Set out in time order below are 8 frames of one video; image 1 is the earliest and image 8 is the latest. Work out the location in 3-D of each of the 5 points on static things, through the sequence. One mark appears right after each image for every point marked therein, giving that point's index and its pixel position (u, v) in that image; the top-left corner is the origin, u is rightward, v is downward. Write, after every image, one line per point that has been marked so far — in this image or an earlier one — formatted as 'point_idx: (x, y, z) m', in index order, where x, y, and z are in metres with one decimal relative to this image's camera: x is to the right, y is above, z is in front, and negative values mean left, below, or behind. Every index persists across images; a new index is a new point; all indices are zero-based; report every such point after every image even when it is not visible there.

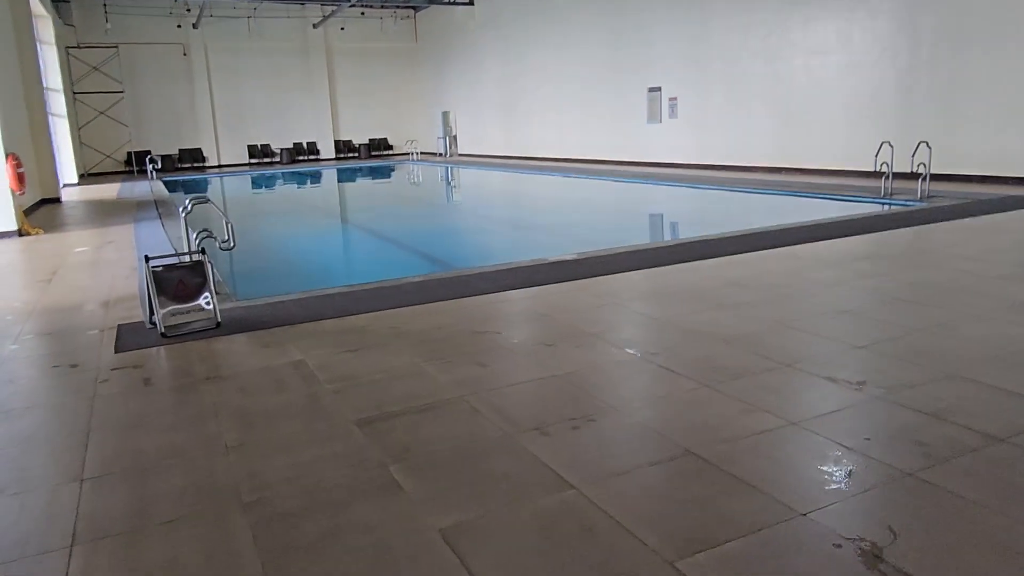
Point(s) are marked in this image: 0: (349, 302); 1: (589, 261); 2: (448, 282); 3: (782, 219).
0: (-0.7, -0.1, +3.2) m
1: (+0.4, +0.1, +3.9) m
2: (-0.3, 0.0, +3.5) m
3: (+2.4, +0.6, +6.6) m
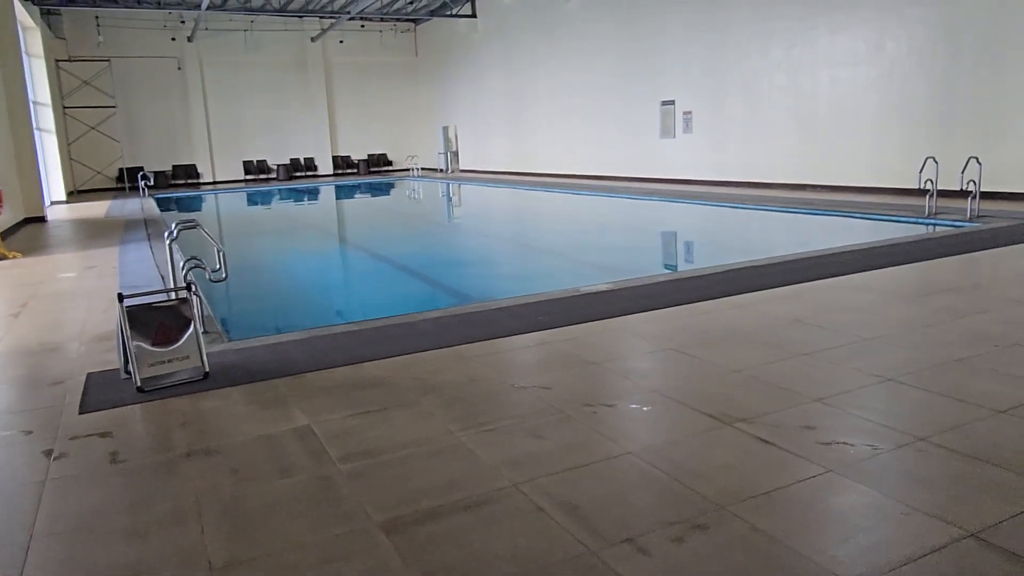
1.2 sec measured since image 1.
0: (-0.6, -0.2, +2.7) m
1: (+0.5, 0.0, +3.5) m
2: (-0.2, -0.1, +3.0) m
3: (+2.5, +0.4, +6.1) m
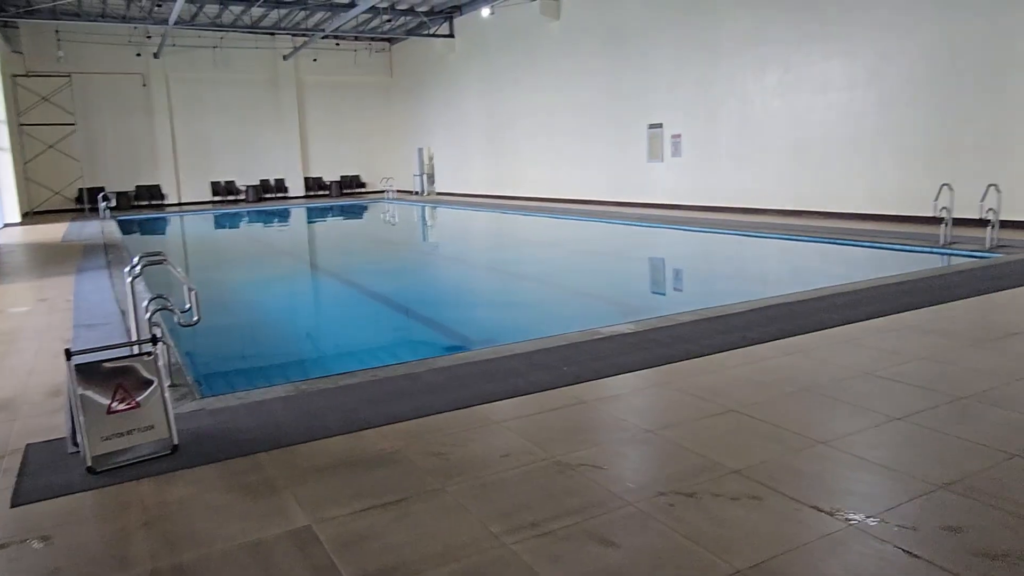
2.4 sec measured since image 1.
0: (-0.5, -0.4, +2.3) m
1: (+0.6, -0.2, +3.1) m
2: (-0.1, -0.3, +2.6) m
3: (+2.5, +0.2, +5.9) m
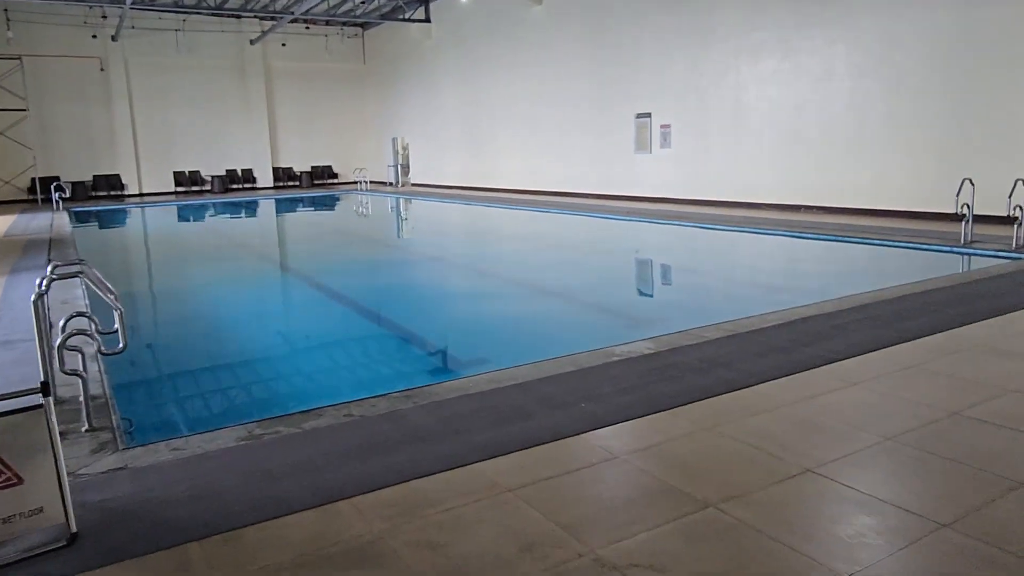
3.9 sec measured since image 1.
0: (-0.5, -0.4, +1.8) m
1: (+0.6, -0.2, +2.6) m
2: (-0.1, -0.3, +2.1) m
3: (+2.4, +0.2, +5.5) m
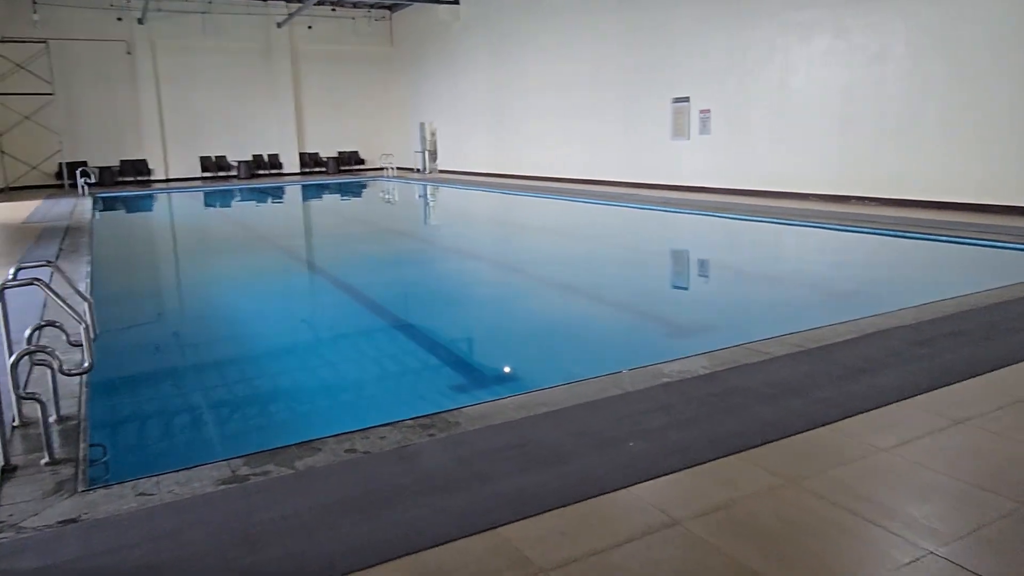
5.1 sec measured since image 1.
0: (-0.4, -0.4, +1.5) m
1: (+0.7, -0.3, +2.2) m
2: (0.0, -0.4, +1.8) m
3: (+2.6, +0.2, +5.0) m
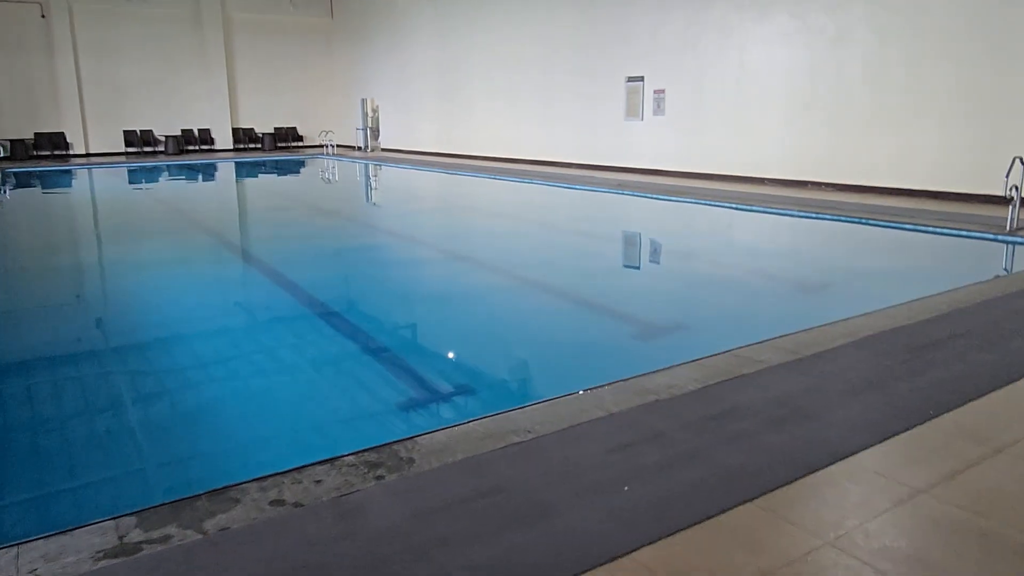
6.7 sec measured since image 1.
0: (-0.4, -0.5, +1.1) m
1: (+0.6, -0.3, +2.0) m
2: (-0.1, -0.4, +1.5) m
3: (+2.3, +0.2, +4.8) m
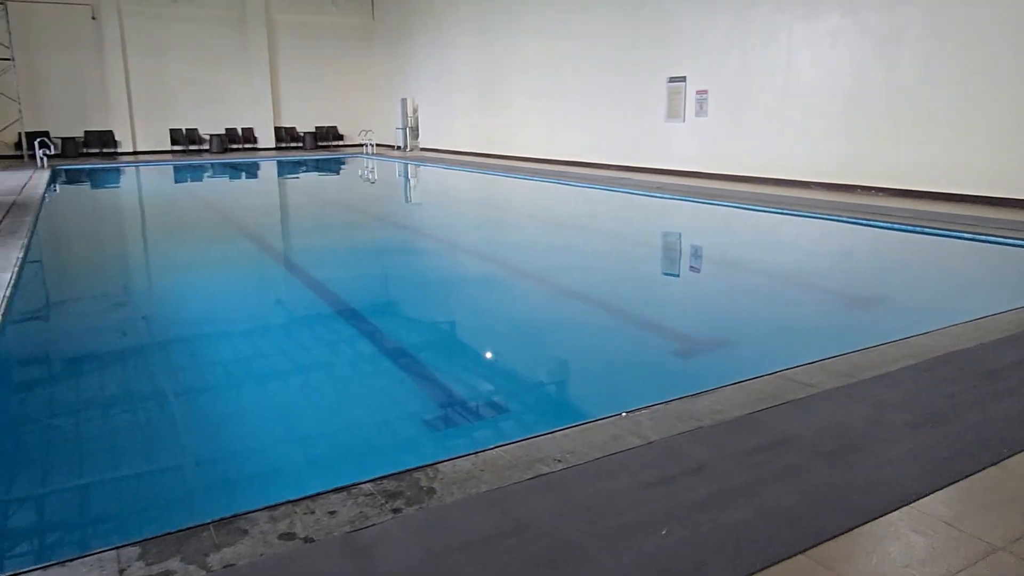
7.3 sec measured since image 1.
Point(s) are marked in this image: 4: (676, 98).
0: (-0.4, -0.5, +1.0) m
1: (+0.7, -0.3, +1.8) m
2: (0.0, -0.4, +1.3) m
3: (+2.5, +0.2, +4.6) m
4: (+1.8, +2.1, +8.1) m
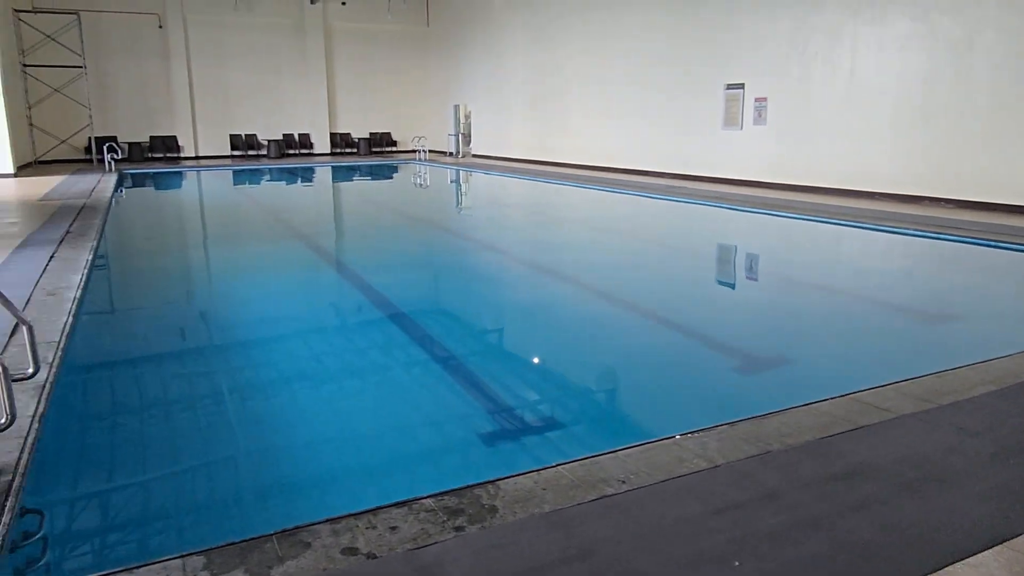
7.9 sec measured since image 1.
0: (-0.3, -0.5, +1.0) m
1: (+0.8, -0.4, +1.7) m
2: (+0.1, -0.5, +1.3) m
3: (+2.8, +0.1, +4.4) m
4: (+2.4, +2.0, +8.0) m
